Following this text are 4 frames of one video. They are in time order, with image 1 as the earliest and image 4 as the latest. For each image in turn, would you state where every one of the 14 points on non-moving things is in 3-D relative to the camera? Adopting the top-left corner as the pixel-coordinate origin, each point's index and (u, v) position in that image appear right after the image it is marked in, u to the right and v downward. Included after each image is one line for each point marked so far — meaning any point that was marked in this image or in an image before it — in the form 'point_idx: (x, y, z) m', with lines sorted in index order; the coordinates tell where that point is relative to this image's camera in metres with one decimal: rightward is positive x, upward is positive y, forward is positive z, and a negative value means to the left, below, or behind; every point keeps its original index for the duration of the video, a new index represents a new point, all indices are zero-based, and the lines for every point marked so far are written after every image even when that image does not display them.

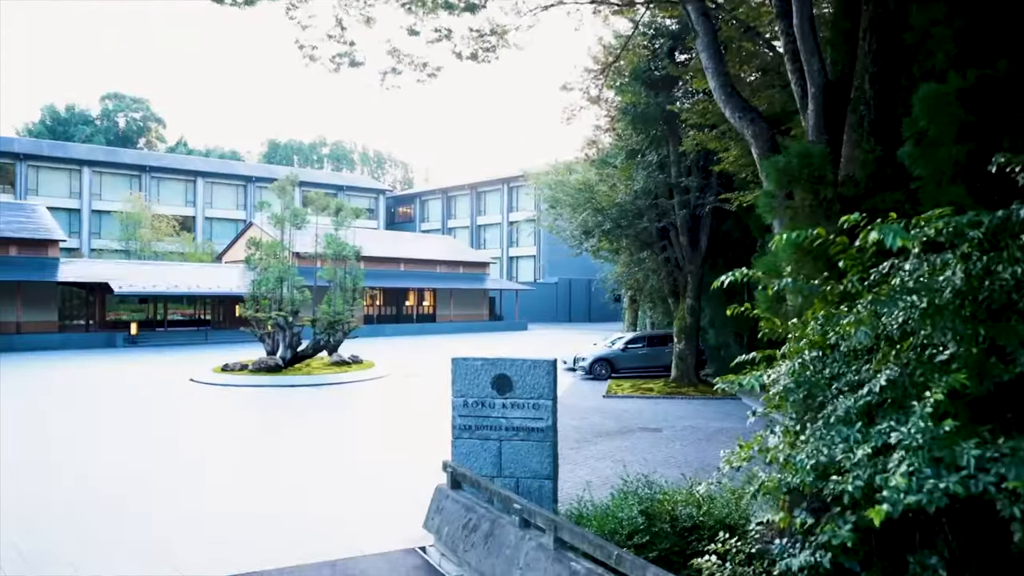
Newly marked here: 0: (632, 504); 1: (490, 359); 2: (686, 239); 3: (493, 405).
0: (+1.0, -1.6, +5.5) m
1: (-0.2, -0.7, +7.2) m
2: (+4.5, +1.3, +18.4) m
3: (-0.2, -1.2, +7.2) m
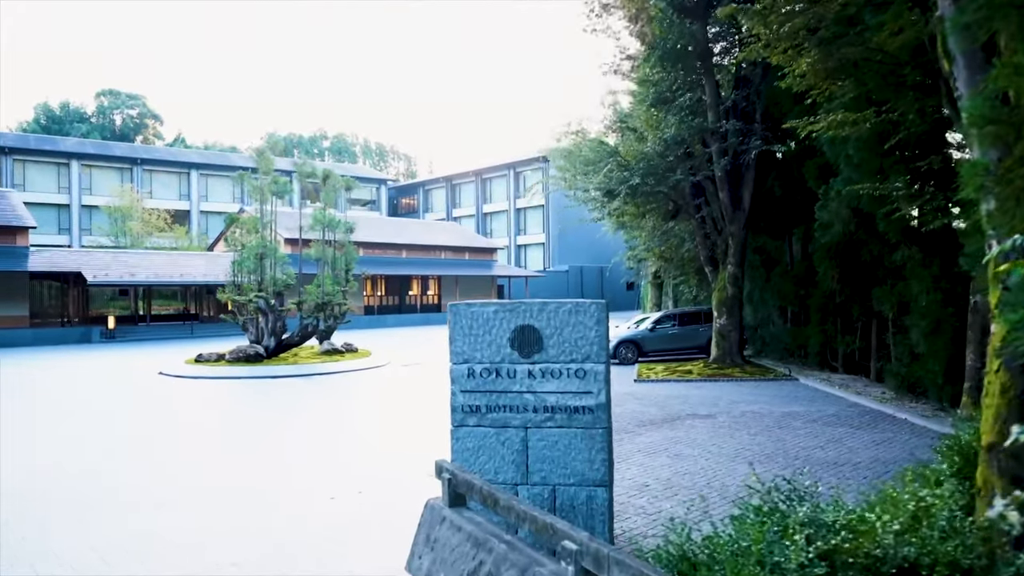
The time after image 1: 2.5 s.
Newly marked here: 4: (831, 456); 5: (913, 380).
0: (+1.1, -1.0, +3.0) m
1: (0.0, -0.1, +4.7) m
2: (+4.7, +2.0, +15.9) m
3: (0.0, -0.6, +4.7) m
4: (+3.4, -1.8, +7.7) m
5: (+6.5, -1.5, +11.8) m
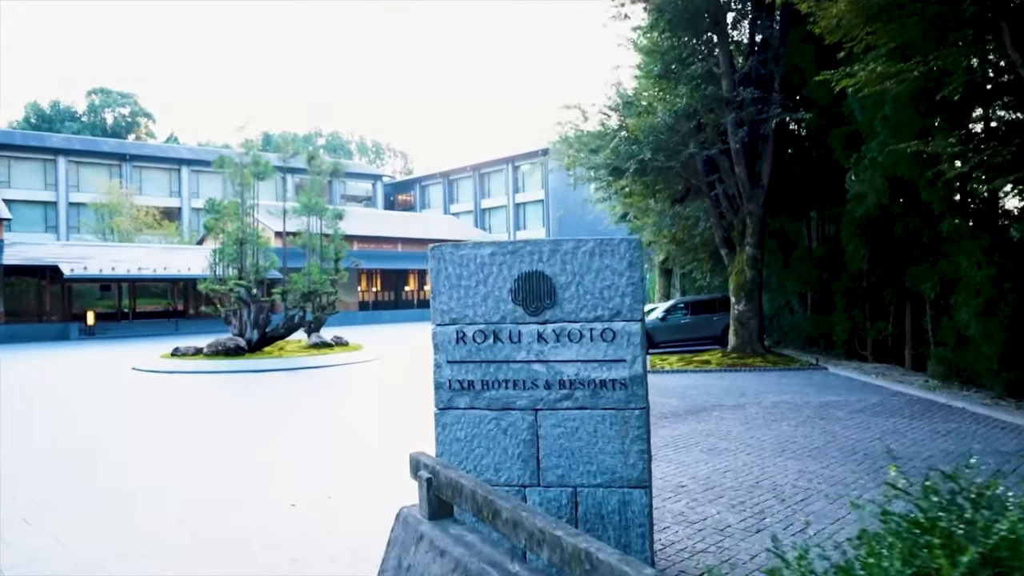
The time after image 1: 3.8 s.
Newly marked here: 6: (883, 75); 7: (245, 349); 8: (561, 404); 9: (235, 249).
0: (+1.2, -0.7, +1.8) m
1: (0.0, +0.2, +3.5) m
2: (+4.7, +2.4, +14.7) m
3: (0.0, -0.2, +3.5) m
4: (+3.4, -1.5, +6.5) m
5: (+6.5, -1.1, +10.5) m
6: (+4.6, +2.6, +8.8) m
7: (-6.8, -1.6, +18.4) m
8: (+0.2, -0.6, +3.5) m
9: (-7.1, +1.0, +18.8) m
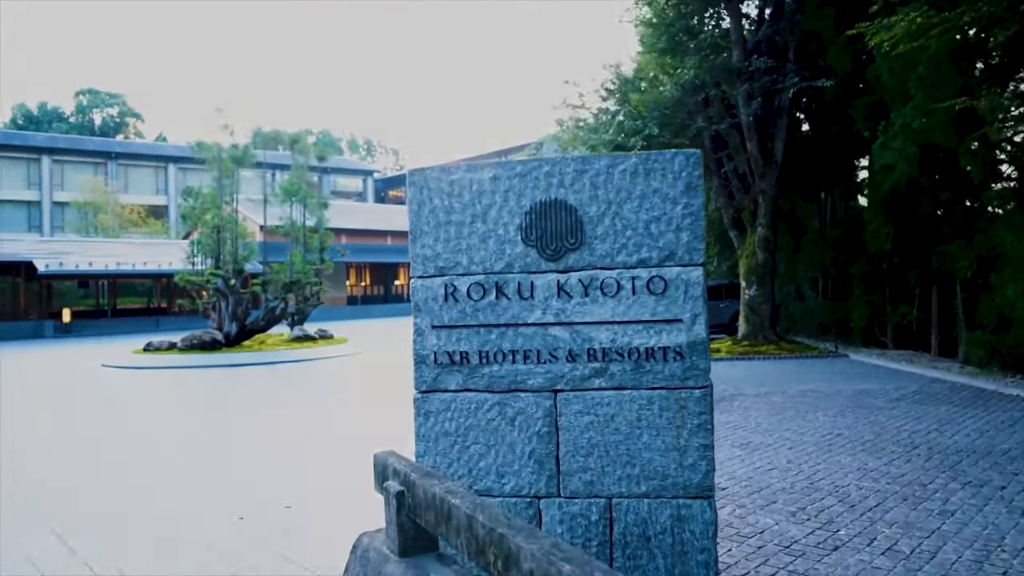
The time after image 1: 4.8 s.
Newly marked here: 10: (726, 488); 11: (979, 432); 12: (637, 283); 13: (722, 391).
0: (+1.2, -0.4, +0.8) m
1: (0.0, +0.4, +2.5) m
2: (+4.6, +2.7, +13.7) m
3: (0.0, 0.0, +2.5) m
4: (+3.5, -1.2, +5.6) m
5: (+6.5, -0.8, +9.6) m
6: (+4.5, +2.9, +7.9) m
7: (-6.9, -1.4, +17.3) m
8: (+0.3, -0.3, +2.5) m
9: (-7.2, +1.2, +17.8) m
10: (+1.3, -1.2, +4.6) m
11: (+3.9, -1.2, +6.0) m
12: (+0.4, 0.0, +2.5) m
13: (+2.7, -1.3, +9.2) m
